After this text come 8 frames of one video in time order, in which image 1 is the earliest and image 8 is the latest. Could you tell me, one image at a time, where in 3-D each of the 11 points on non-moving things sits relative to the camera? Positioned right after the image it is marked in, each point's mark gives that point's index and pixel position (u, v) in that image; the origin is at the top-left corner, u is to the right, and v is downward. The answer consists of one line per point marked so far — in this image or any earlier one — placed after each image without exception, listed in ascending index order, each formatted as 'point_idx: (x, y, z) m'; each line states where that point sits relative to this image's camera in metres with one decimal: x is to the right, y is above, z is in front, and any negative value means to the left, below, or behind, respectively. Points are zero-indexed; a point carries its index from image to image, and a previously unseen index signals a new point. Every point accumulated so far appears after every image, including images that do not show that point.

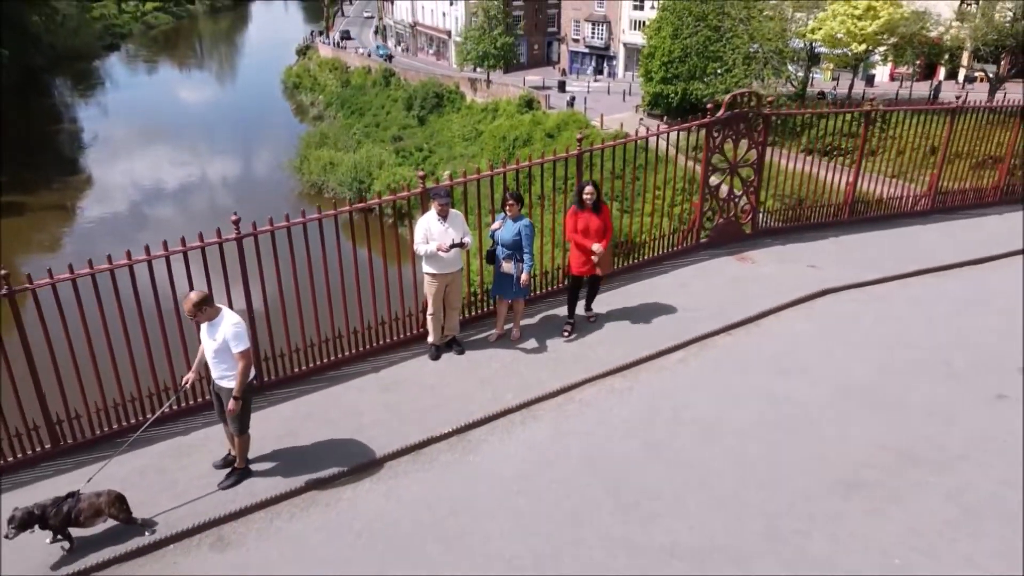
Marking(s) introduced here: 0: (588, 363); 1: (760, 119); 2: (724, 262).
0: (+0.4, -0.4, +5.2) m
1: (+1.8, +1.3, +6.8) m
2: (+1.6, +0.2, +6.7) m
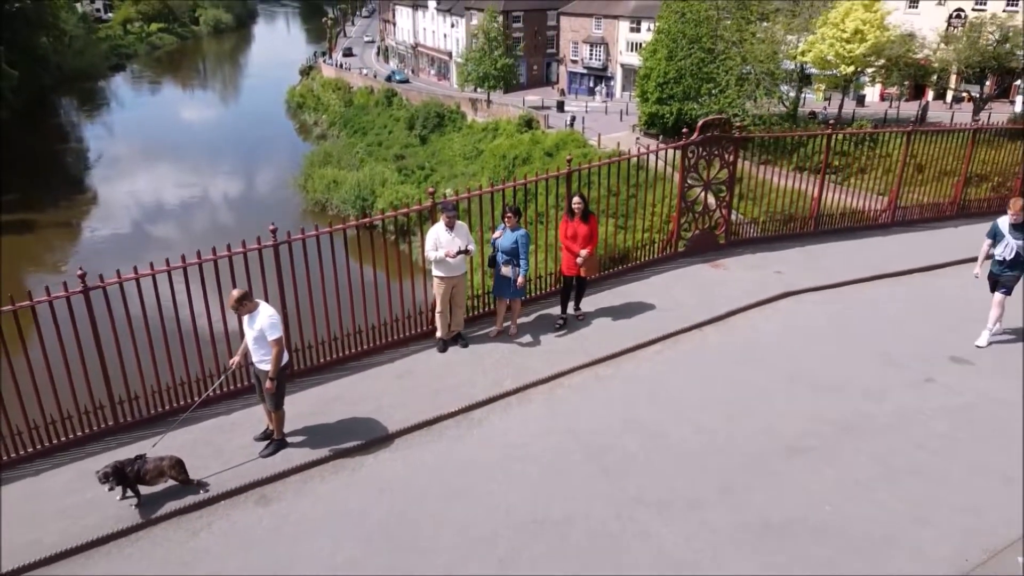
0: (+0.4, -0.4, +5.9) m
1: (+1.8, +1.2, +7.6) m
2: (+1.5, +0.2, +7.5) m
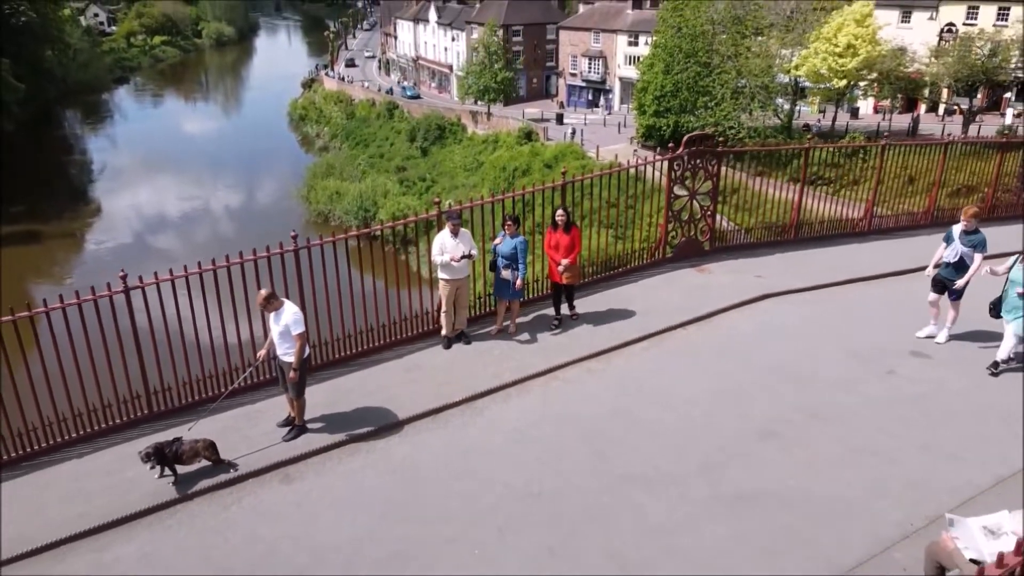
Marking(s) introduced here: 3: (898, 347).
0: (+0.4, -0.4, +6.4) m
1: (+1.8, +1.2, +8.1) m
2: (+1.5, +0.1, +8.0) m
3: (+2.6, -0.4, +6.2) m
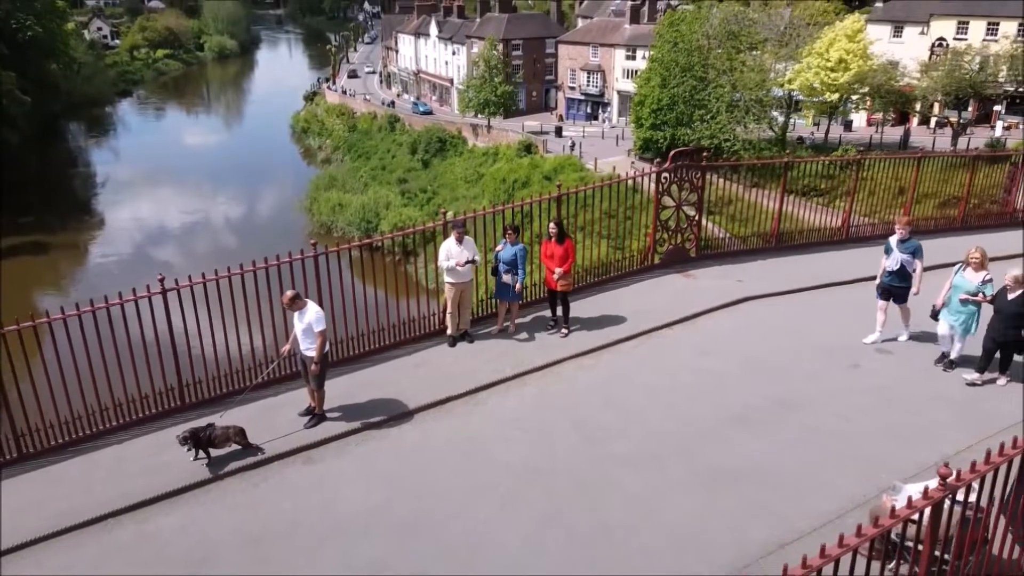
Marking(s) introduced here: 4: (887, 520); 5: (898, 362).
0: (+0.4, -0.5, +7.0) m
1: (+1.8, +1.2, +8.7) m
2: (+1.5, +0.1, +8.6) m
3: (+2.6, -0.4, +6.7) m
4: (+1.3, -0.7, +2.9) m
5: (+2.8, -0.5, +6.5) m
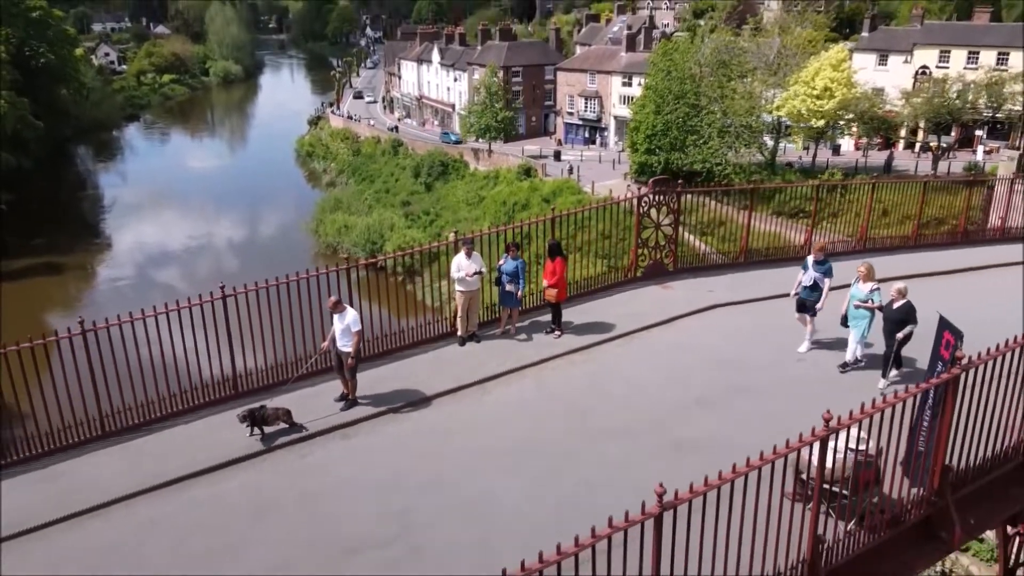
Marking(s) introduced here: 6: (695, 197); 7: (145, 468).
0: (+0.4, -0.5, +8.1) m
1: (+1.8, +1.0, +9.9) m
2: (+1.5, 0.0, +9.7) m
3: (+2.7, -0.5, +7.9) m
4: (+1.3, -0.7, +4.1) m
5: (+2.8, -0.6, +7.6) m
6: (+3.1, +1.5, +14.5) m
7: (-2.7, -1.3, +6.6) m
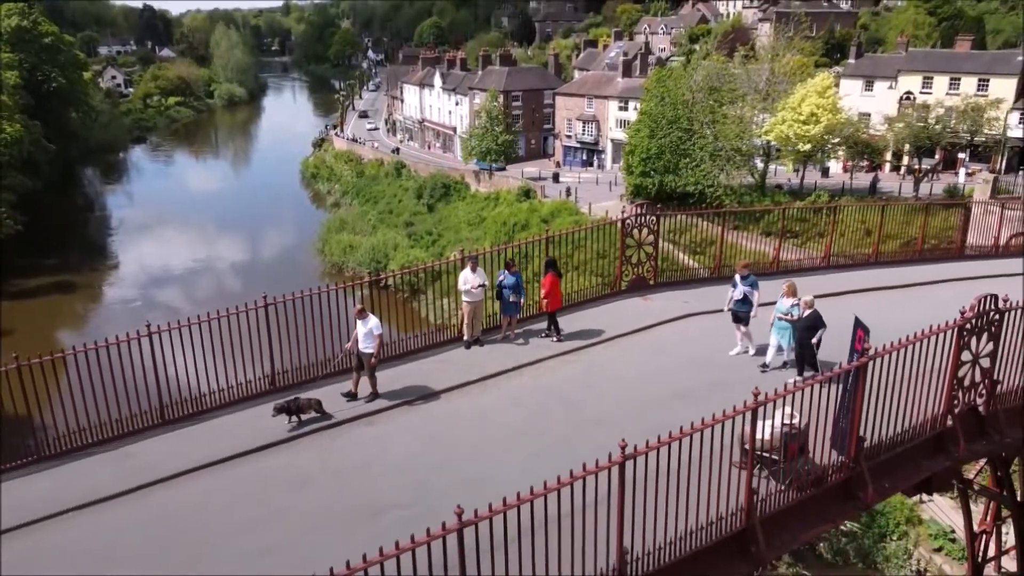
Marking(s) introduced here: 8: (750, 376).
0: (+0.4, -0.6, +9.3) m
1: (+1.8, +0.9, +11.1) m
2: (+1.5, -0.2, +10.9) m
3: (+2.6, -0.6, +9.1) m
4: (+1.3, -0.7, +5.2) m
5: (+2.8, -0.7, +8.8) m
6: (+3.1, +1.2, +15.7) m
7: (-2.7, -1.4, +7.8) m
8: (+2.3, -0.8, +8.4) m
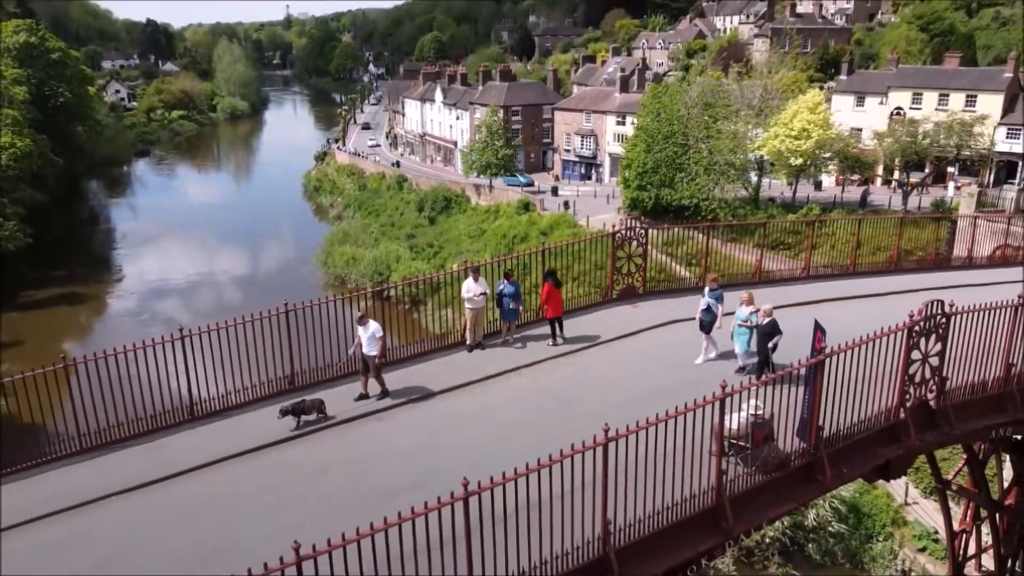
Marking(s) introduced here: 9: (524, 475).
0: (+0.4, -0.7, +10.1) m
1: (+1.8, +0.8, +11.9) m
2: (+1.5, -0.3, +11.7) m
3: (+2.6, -0.7, +9.9) m
4: (+1.2, -0.8, +6.0) m
5: (+2.8, -0.8, +9.6) m
6: (+3.1, +1.0, +16.5) m
7: (-2.7, -1.5, +8.5) m
8: (+2.3, -0.9, +9.2) m
9: (+0.1, -1.1, +5.4) m
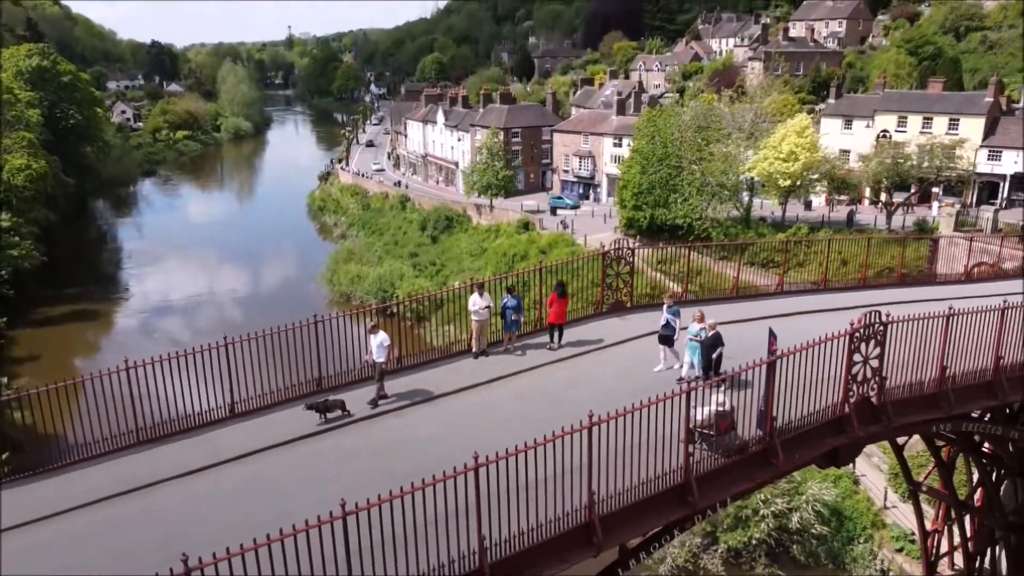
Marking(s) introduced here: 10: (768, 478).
0: (+0.4, -0.9, +11.4) m
1: (+1.8, +0.6, +13.2) m
2: (+1.5, -0.5, +13.0) m
3: (+2.6, -0.9, +11.1) m
4: (+1.3, -0.9, +7.3) m
5: (+2.8, -0.9, +10.8) m
6: (+3.1, +0.7, +17.8) m
7: (-2.7, -1.6, +9.8) m
8: (+2.3, -1.1, +10.4) m
9: (+0.1, -1.2, +6.7) m
10: (+2.3, -1.7, +8.1) m
